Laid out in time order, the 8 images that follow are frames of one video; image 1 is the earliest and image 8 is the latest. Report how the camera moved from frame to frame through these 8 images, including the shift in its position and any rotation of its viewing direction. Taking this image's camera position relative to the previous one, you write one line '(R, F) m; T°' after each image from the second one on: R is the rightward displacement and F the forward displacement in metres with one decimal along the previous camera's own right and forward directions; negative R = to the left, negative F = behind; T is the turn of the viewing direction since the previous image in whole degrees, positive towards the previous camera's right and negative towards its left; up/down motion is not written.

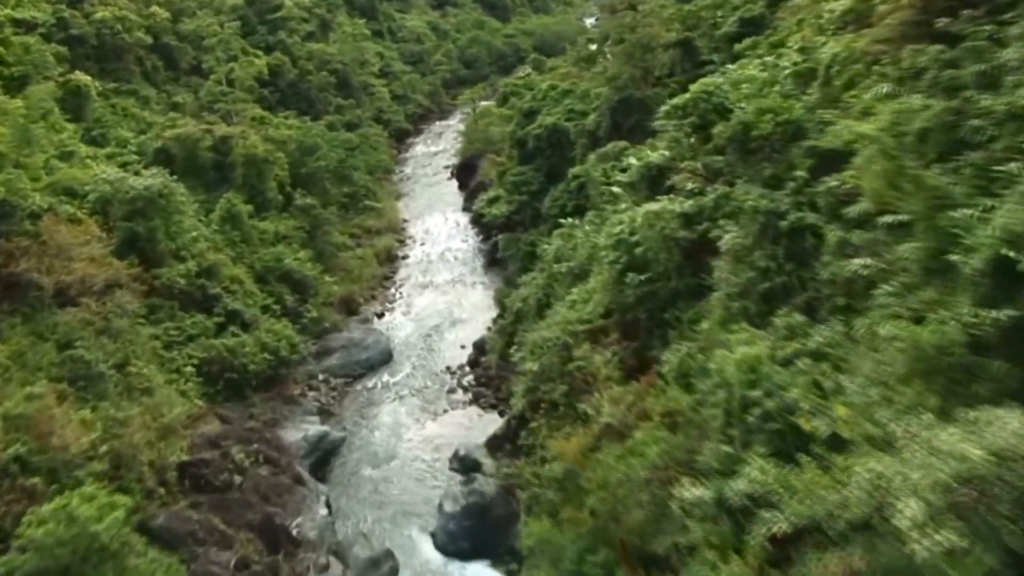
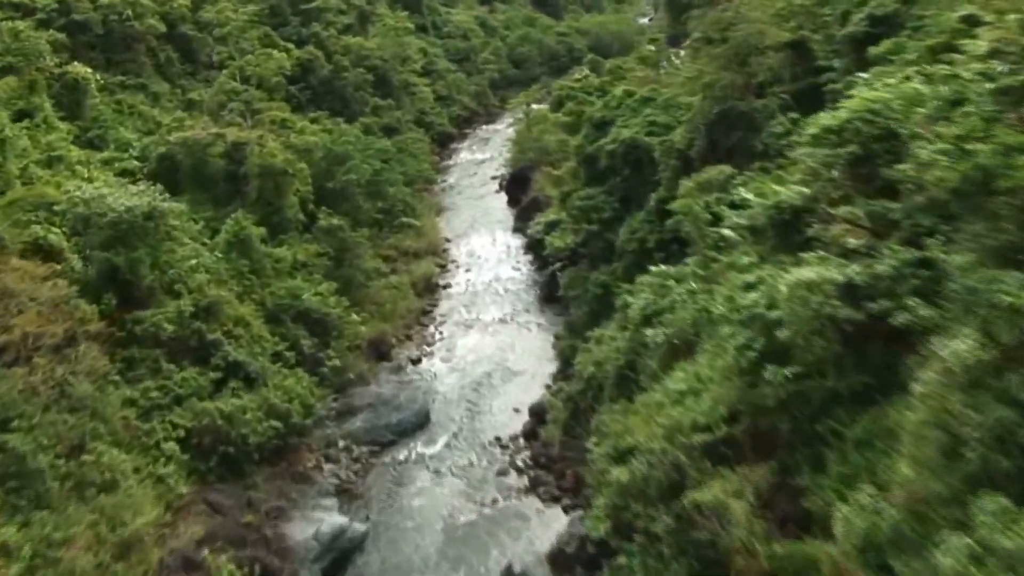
(-0.3, +3.4) m; -1°
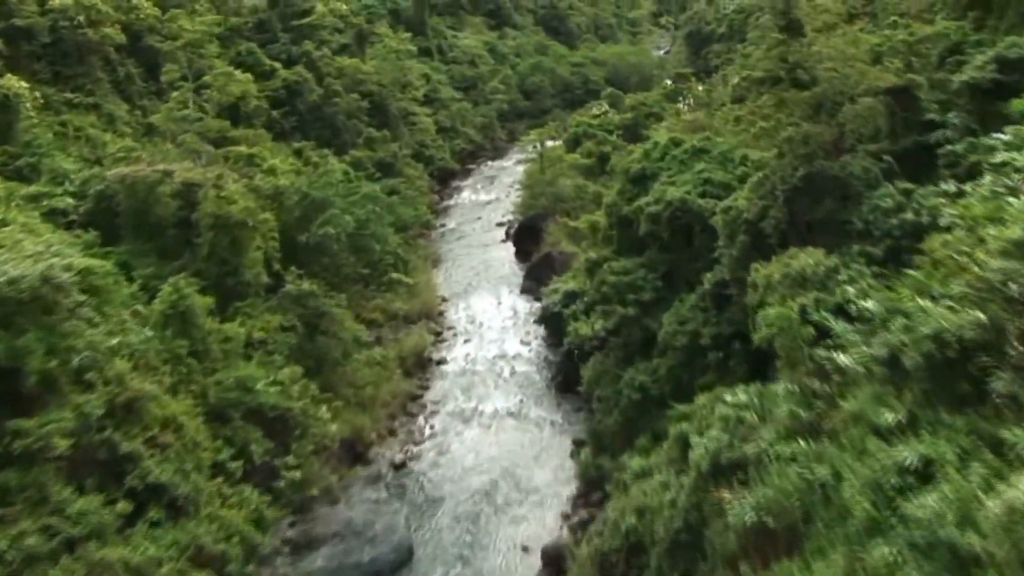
(-0.2, +3.4) m; 0°
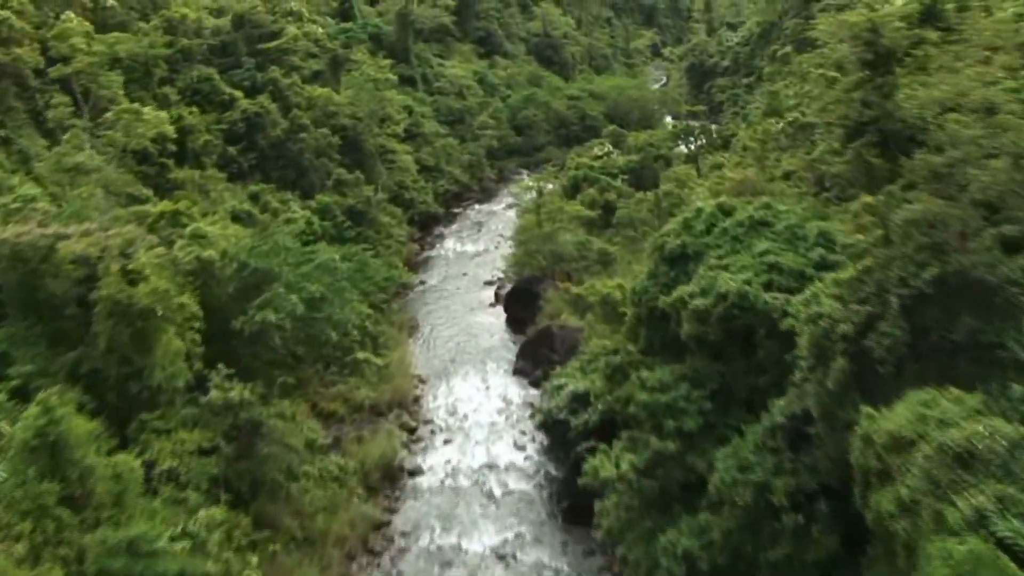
(-0.1, +3.3) m; +1°
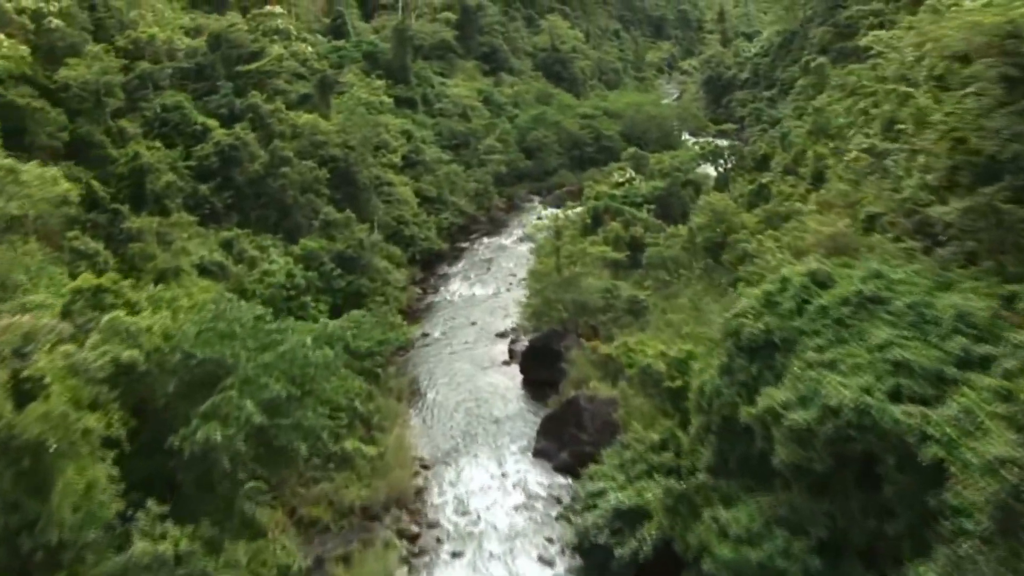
(-0.1, +2.7) m; 0°
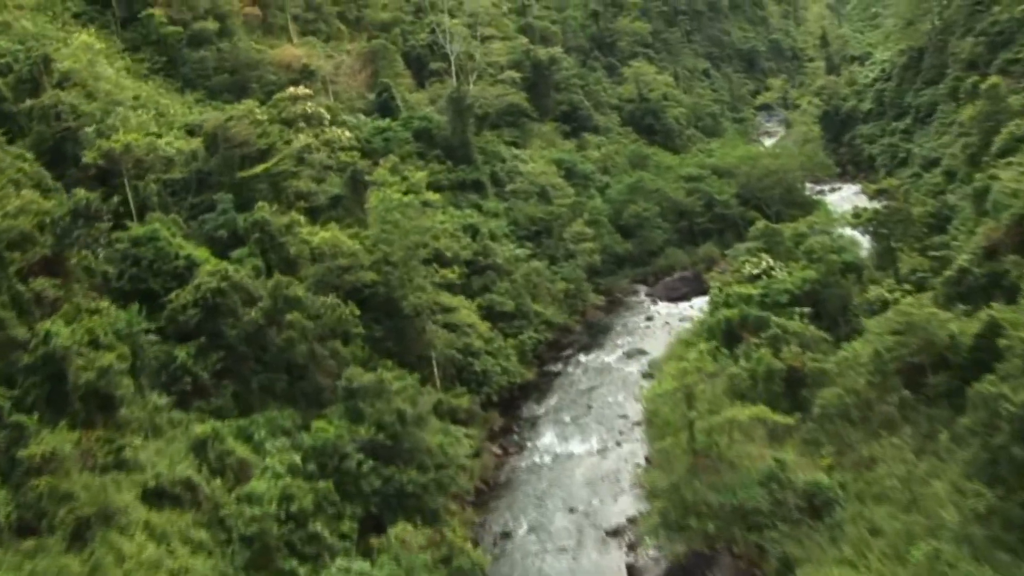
(+0.1, +5.7) m; -4°
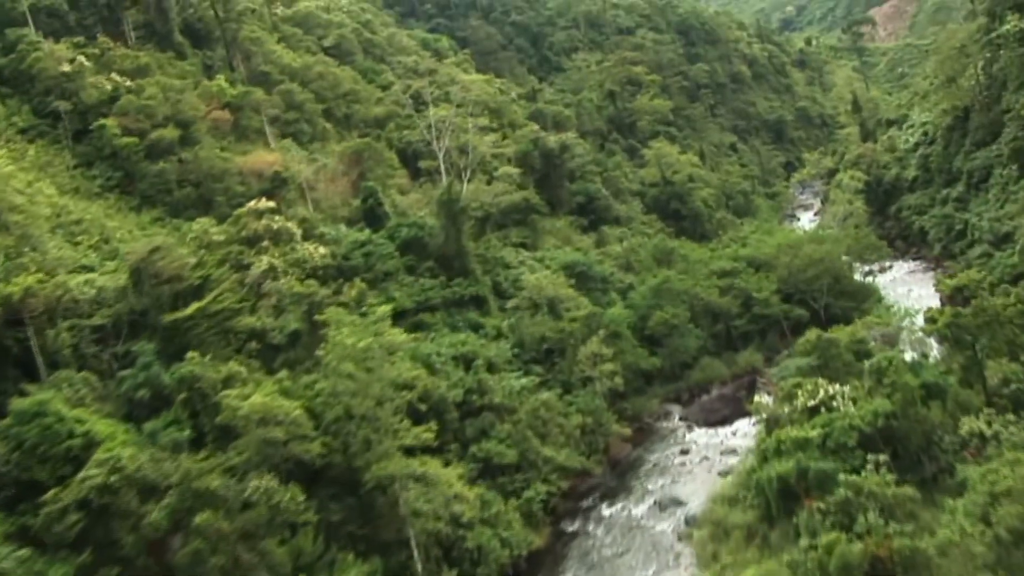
(+0.5, +3.4) m; -1°
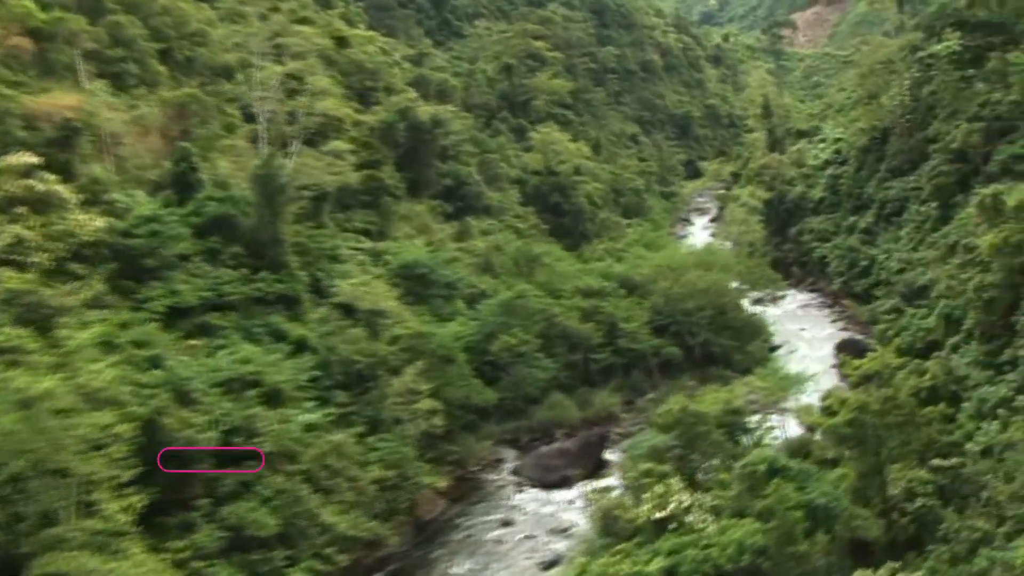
(+0.9, +3.6) m; +4°
